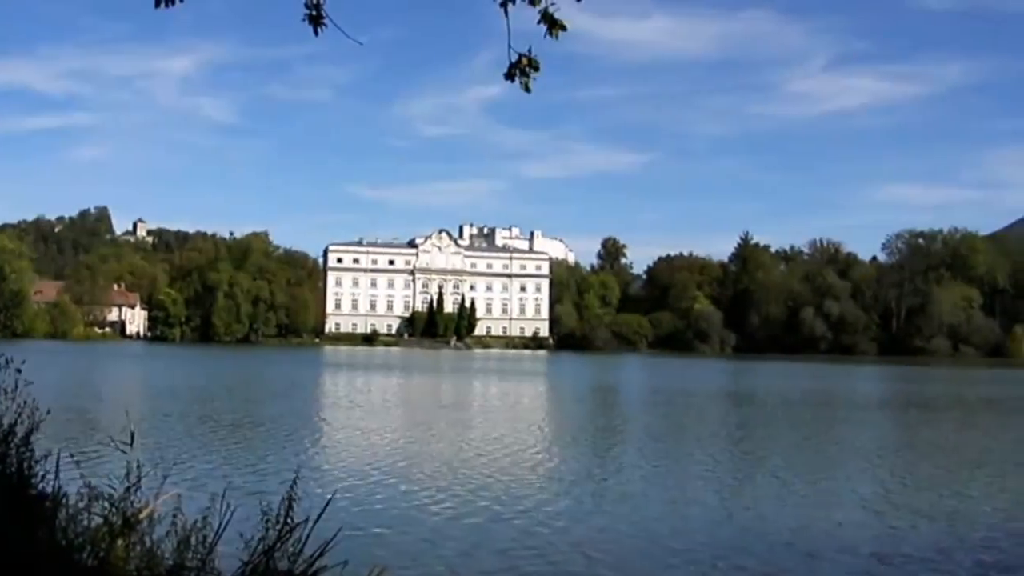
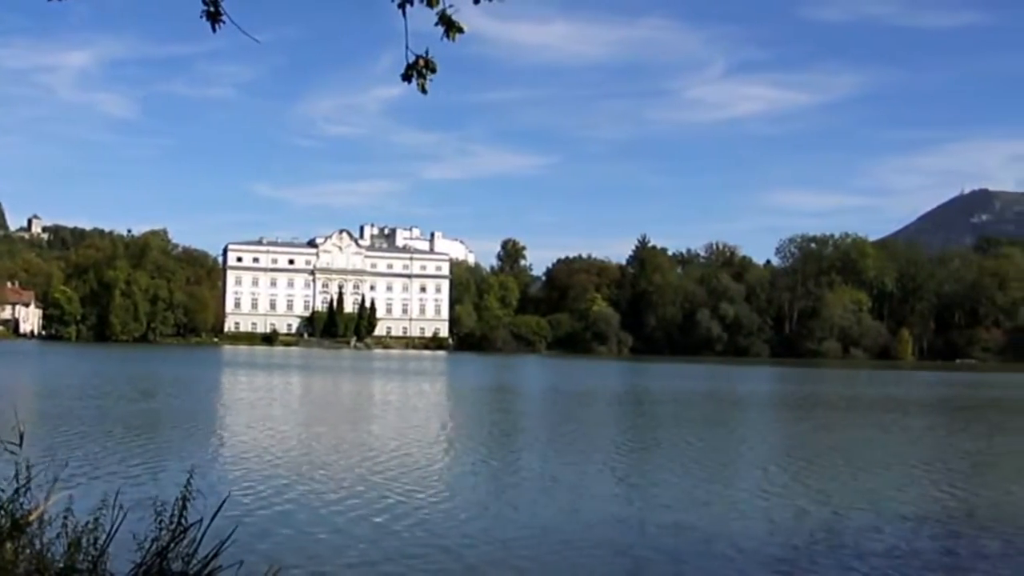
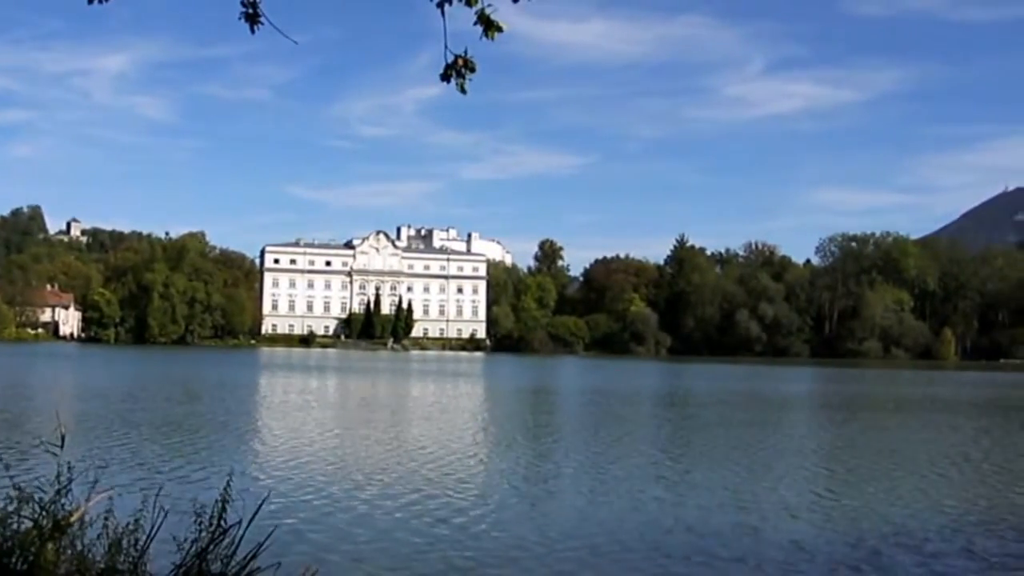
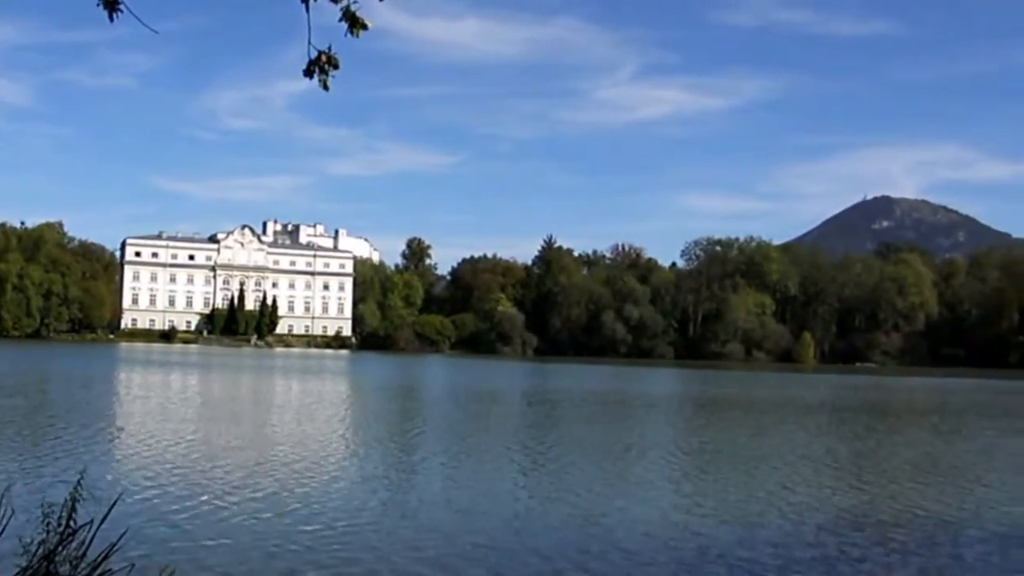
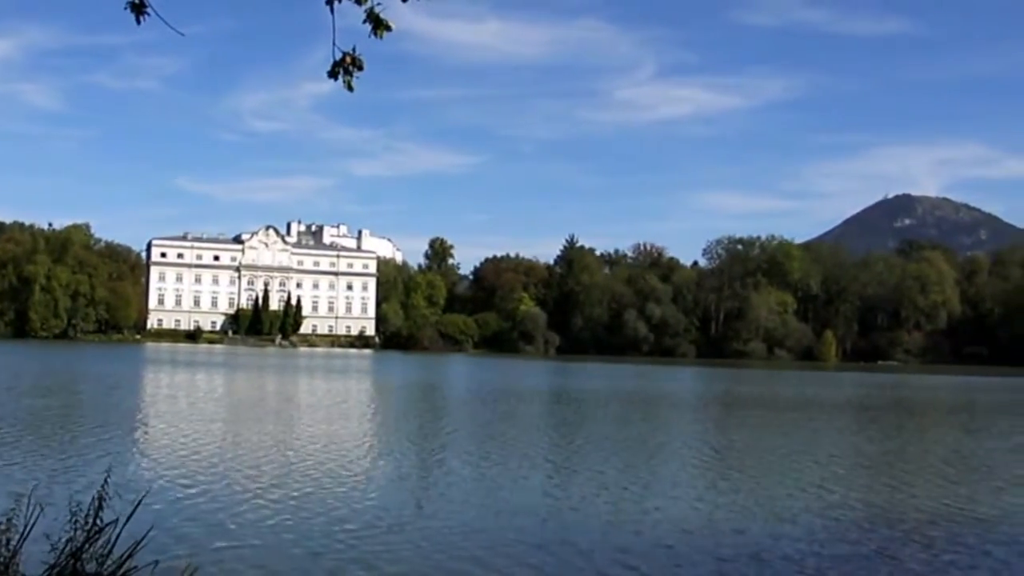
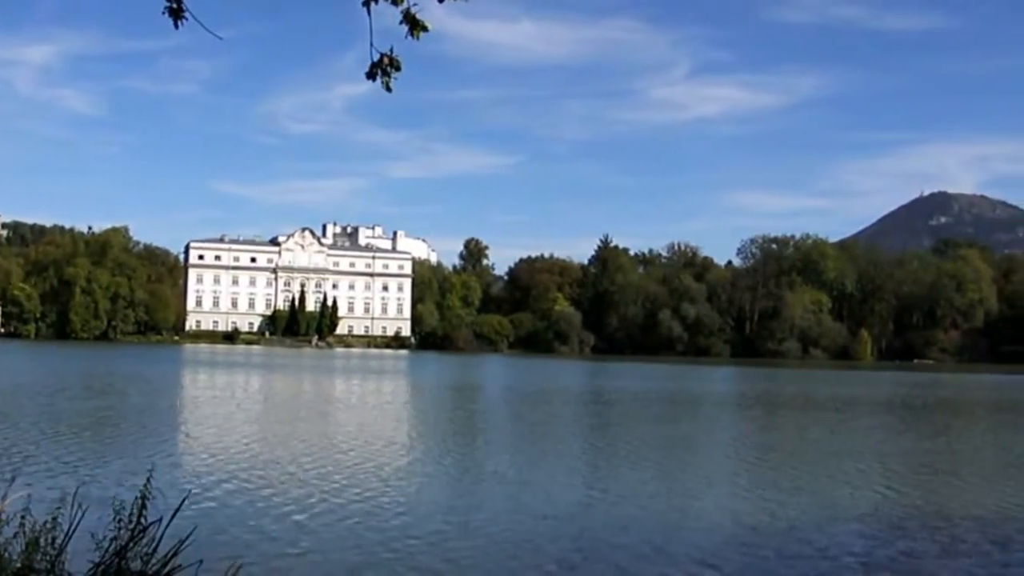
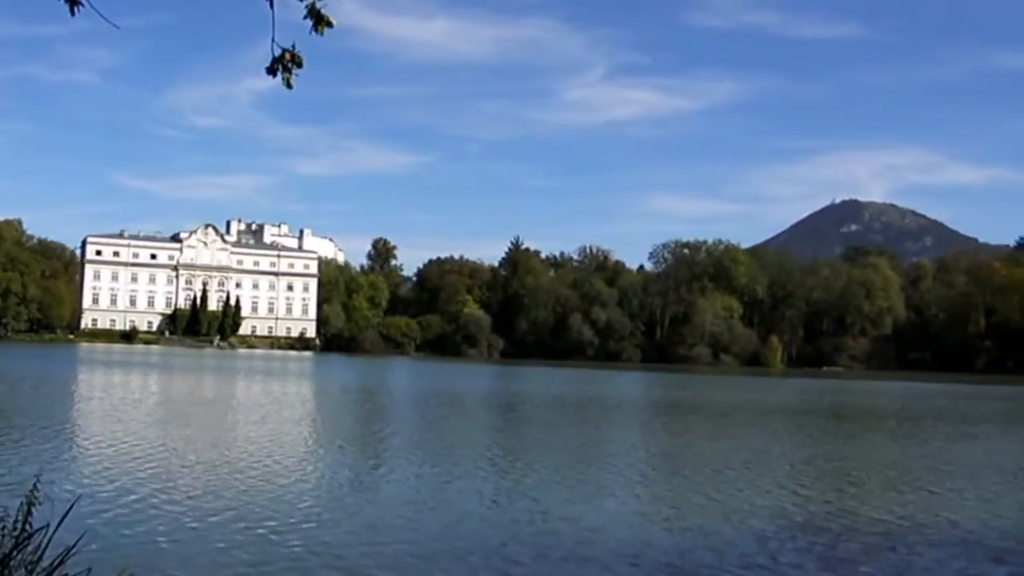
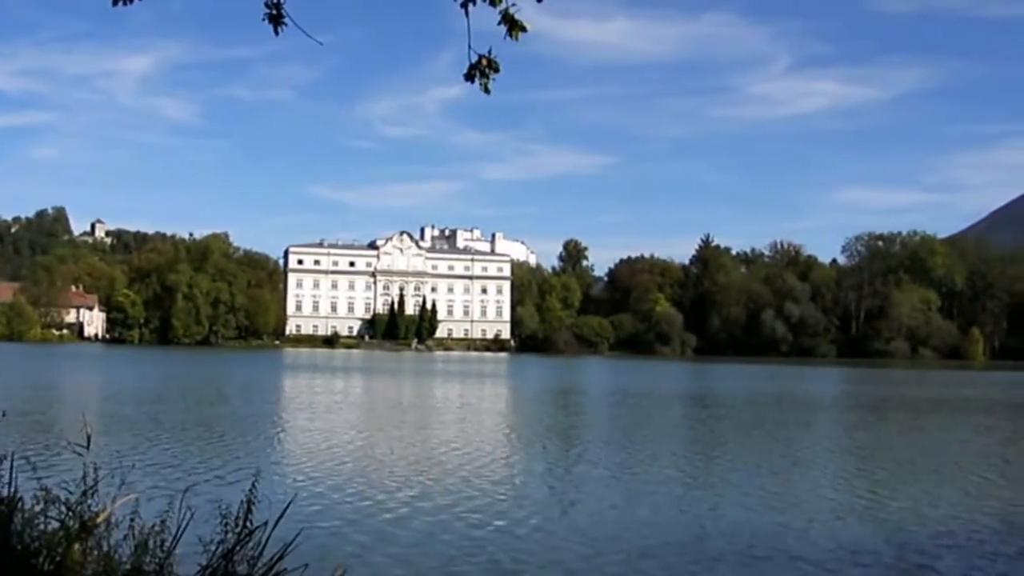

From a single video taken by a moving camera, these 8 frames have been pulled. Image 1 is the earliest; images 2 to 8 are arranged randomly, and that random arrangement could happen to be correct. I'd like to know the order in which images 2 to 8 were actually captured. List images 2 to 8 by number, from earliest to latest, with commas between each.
8, 3, 2, 6, 5, 4, 7
